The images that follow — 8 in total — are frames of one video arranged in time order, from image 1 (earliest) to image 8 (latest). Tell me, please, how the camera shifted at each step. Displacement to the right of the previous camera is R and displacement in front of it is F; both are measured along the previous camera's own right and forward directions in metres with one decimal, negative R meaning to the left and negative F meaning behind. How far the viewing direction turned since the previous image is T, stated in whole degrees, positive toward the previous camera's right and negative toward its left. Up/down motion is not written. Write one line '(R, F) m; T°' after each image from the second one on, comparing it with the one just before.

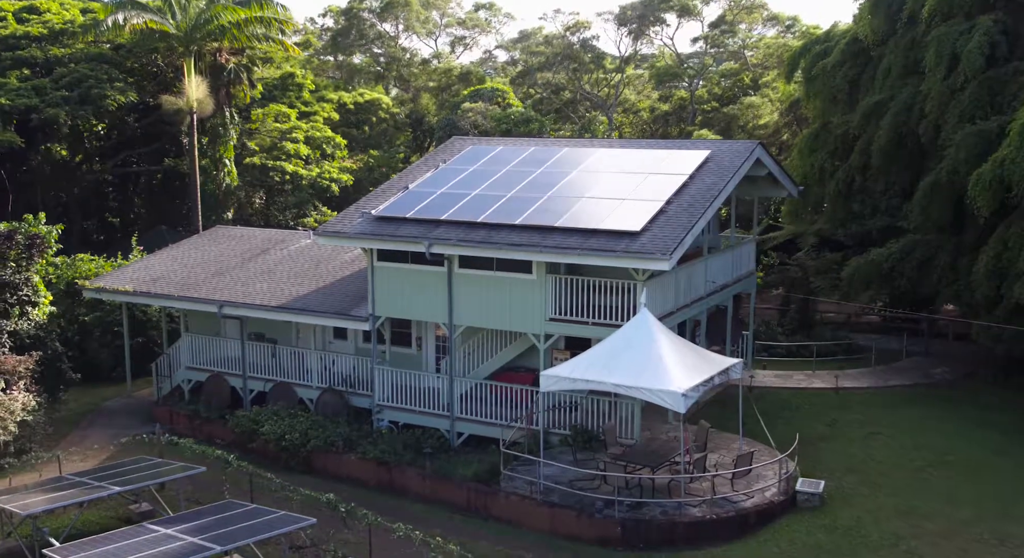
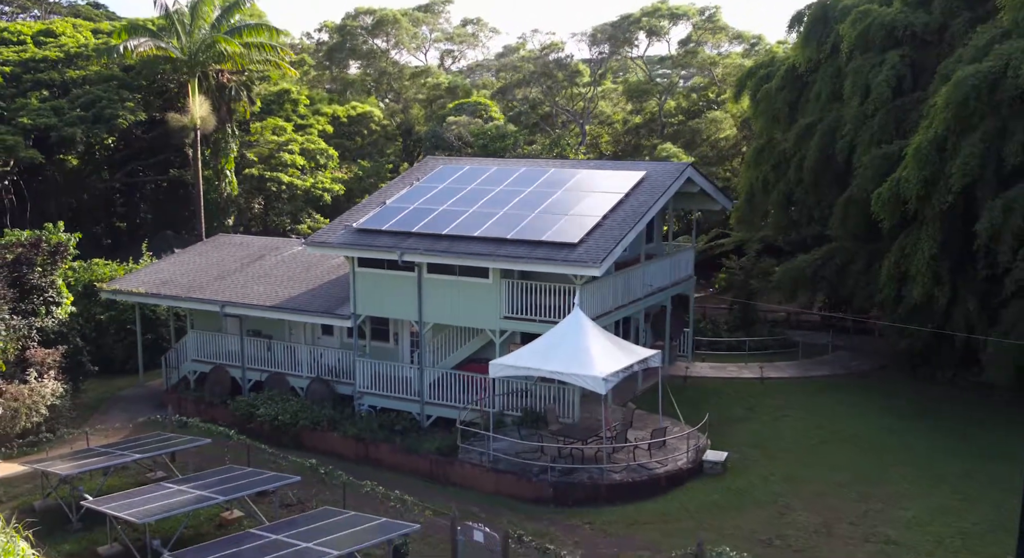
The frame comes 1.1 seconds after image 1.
(+0.9, -3.3) m; 0°
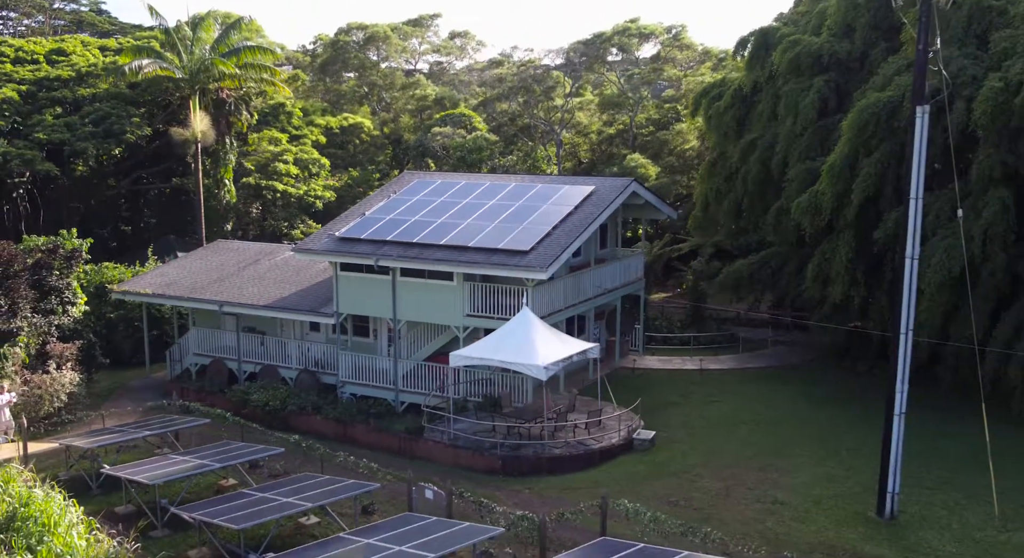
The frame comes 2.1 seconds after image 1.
(+1.0, -3.2) m; 0°
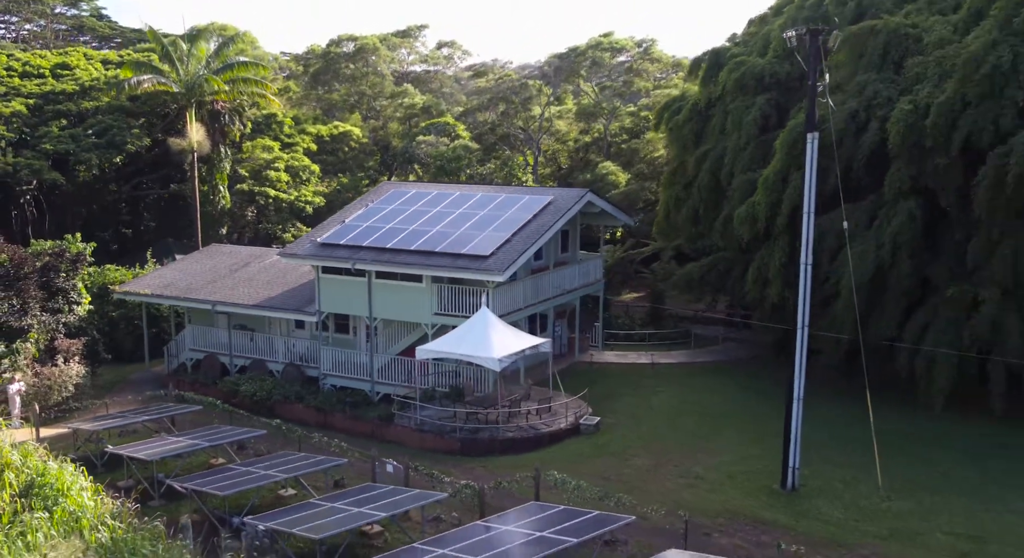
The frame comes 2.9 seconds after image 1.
(+1.0, -2.8) m; 0°
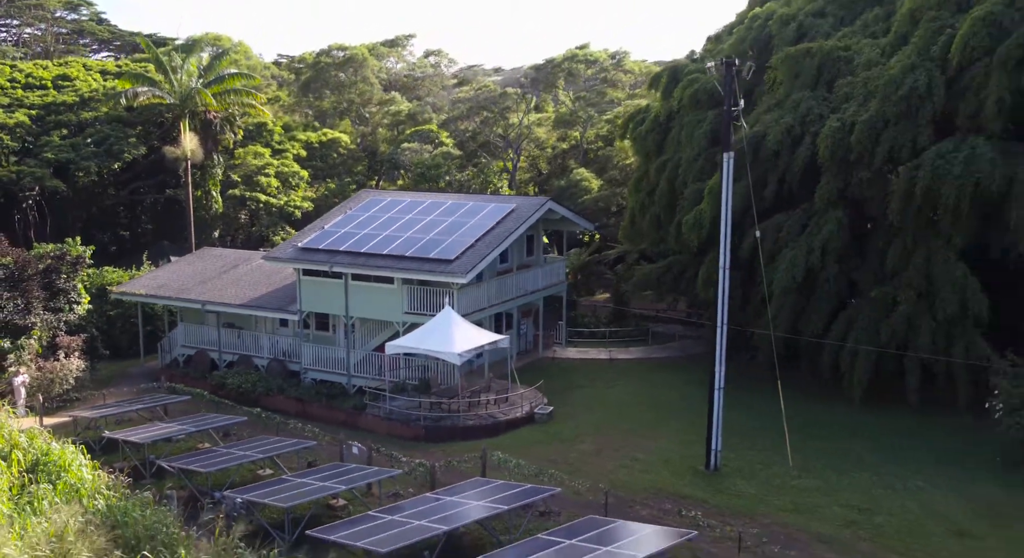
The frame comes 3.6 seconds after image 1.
(+1.1, -2.6) m; 0°
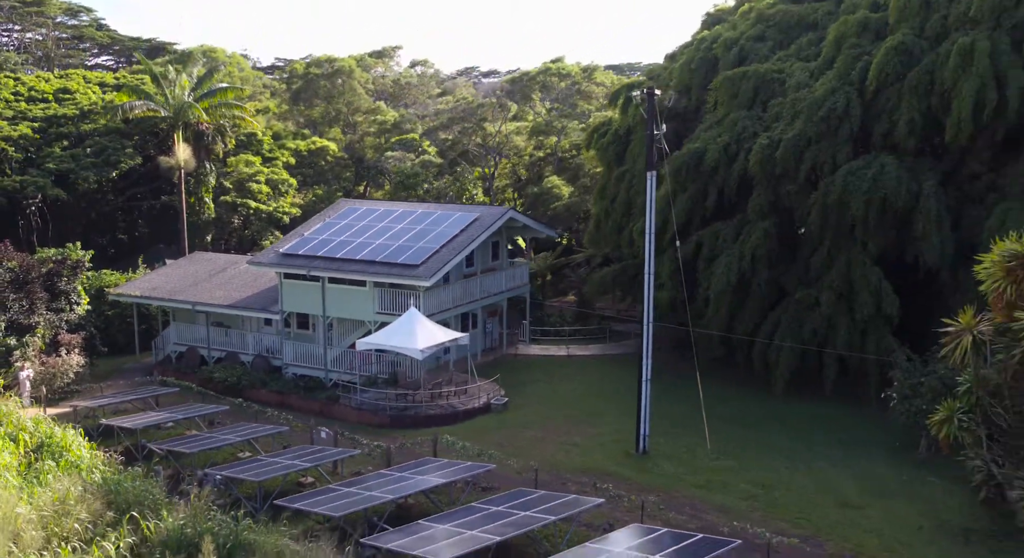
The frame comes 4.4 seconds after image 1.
(+1.3, -3.0) m; 0°
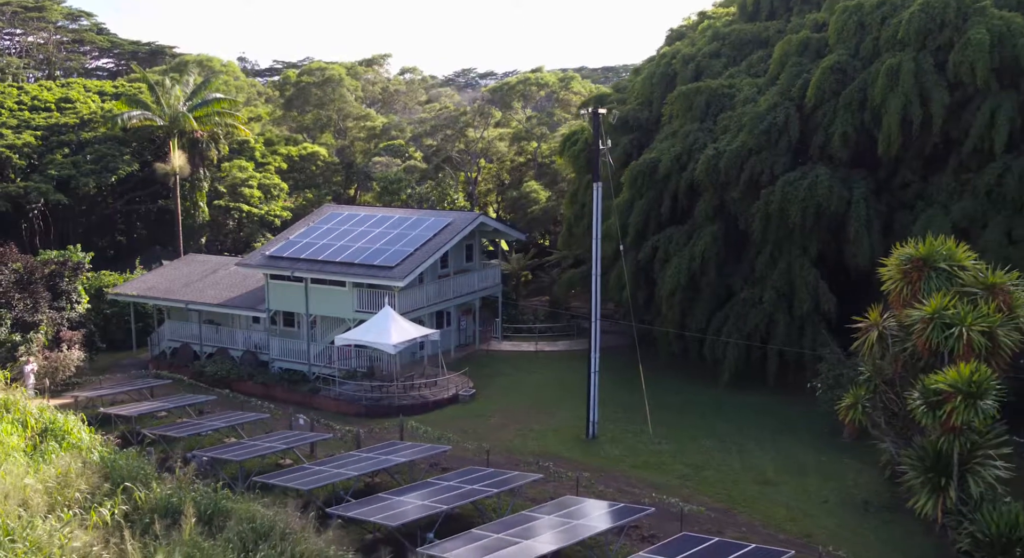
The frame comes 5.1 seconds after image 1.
(+1.1, -2.6) m; 0°
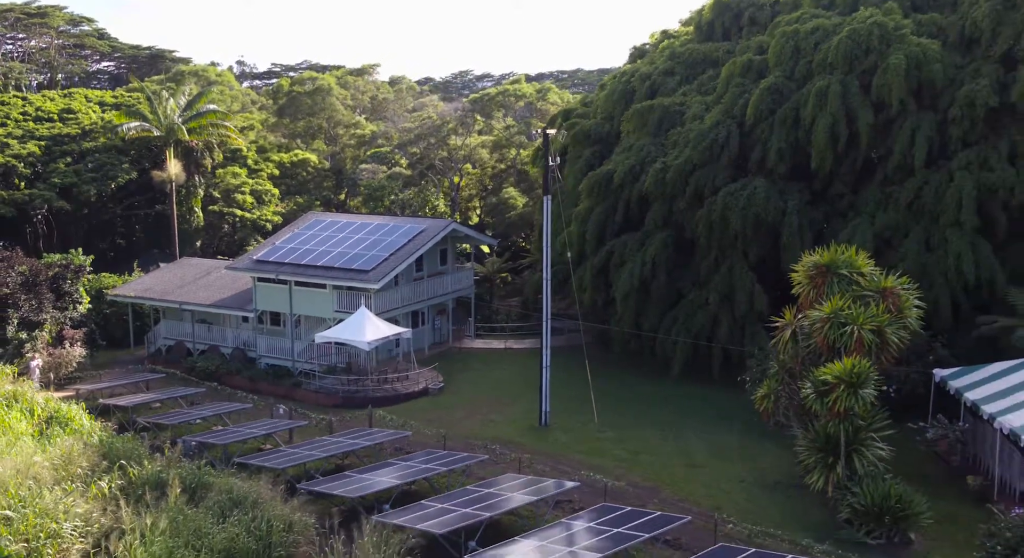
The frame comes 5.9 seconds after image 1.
(+1.3, -3.1) m; 0°
